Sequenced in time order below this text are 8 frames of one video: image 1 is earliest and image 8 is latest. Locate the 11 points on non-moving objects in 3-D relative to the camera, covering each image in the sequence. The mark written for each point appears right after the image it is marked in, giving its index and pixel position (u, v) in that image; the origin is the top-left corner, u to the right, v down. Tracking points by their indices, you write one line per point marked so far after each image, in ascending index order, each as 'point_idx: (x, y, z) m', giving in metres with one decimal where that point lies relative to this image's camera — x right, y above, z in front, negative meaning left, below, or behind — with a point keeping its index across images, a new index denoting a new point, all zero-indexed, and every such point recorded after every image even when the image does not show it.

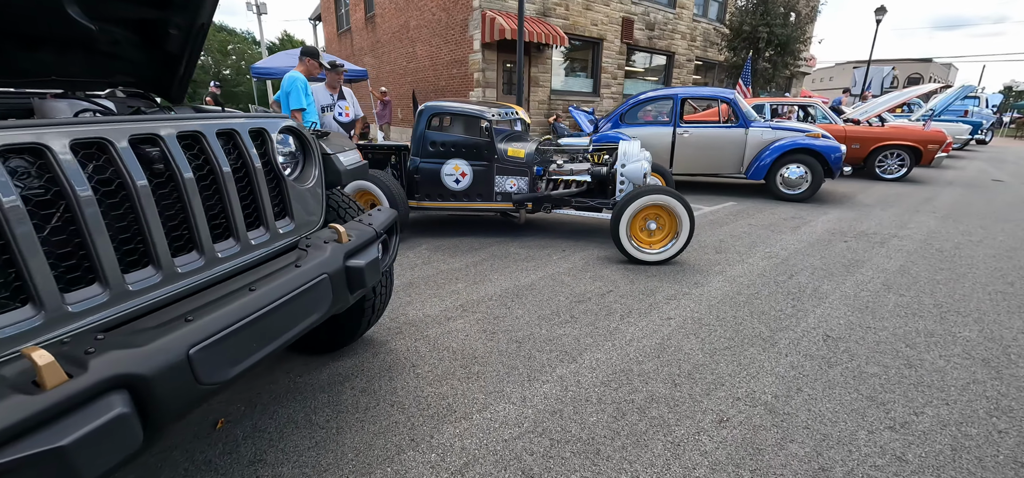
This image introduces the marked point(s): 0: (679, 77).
0: (+5.4, +5.3, +14.4) m
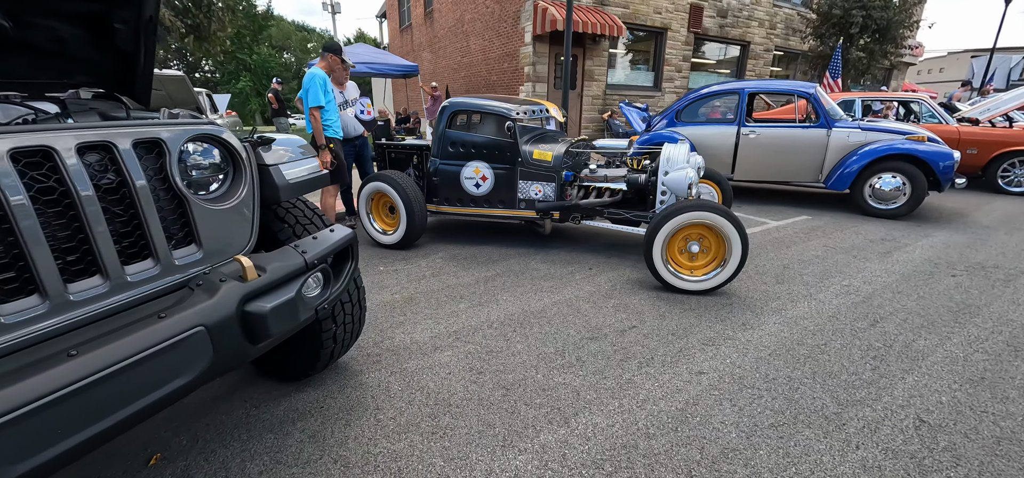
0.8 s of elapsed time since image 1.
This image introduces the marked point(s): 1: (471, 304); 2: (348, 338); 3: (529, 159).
0: (+7.1, +5.0, +13.0) m
1: (-0.3, -0.5, +3.6) m
2: (-1.0, -0.6, +2.5) m
3: (+0.2, +0.8, +4.3) m
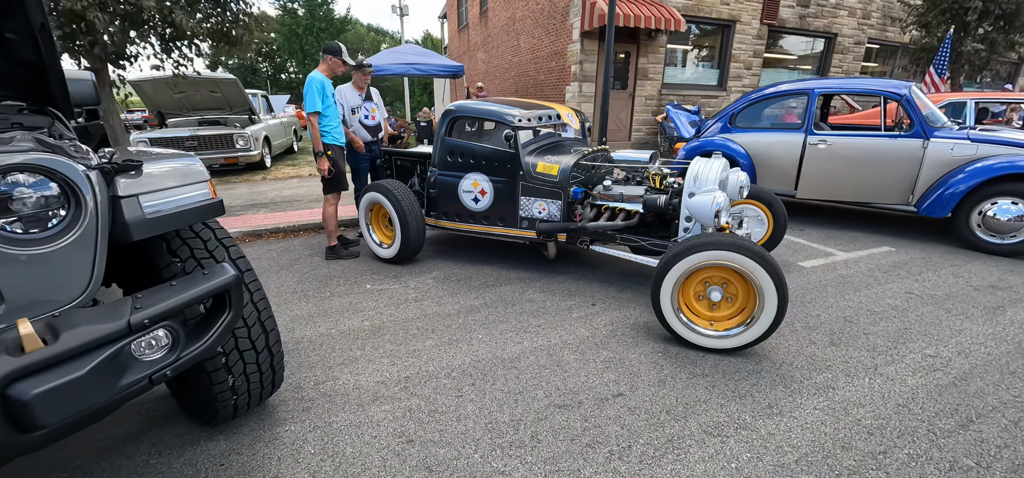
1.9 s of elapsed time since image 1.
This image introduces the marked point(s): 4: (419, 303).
0: (+8.4, +4.5, +11.3) m
1: (-0.5, -0.7, +3.1) m
2: (-1.3, -0.7, +2.2) m
3: (+0.2, +0.6, +3.8) m
4: (-0.8, -0.5, +3.7) m
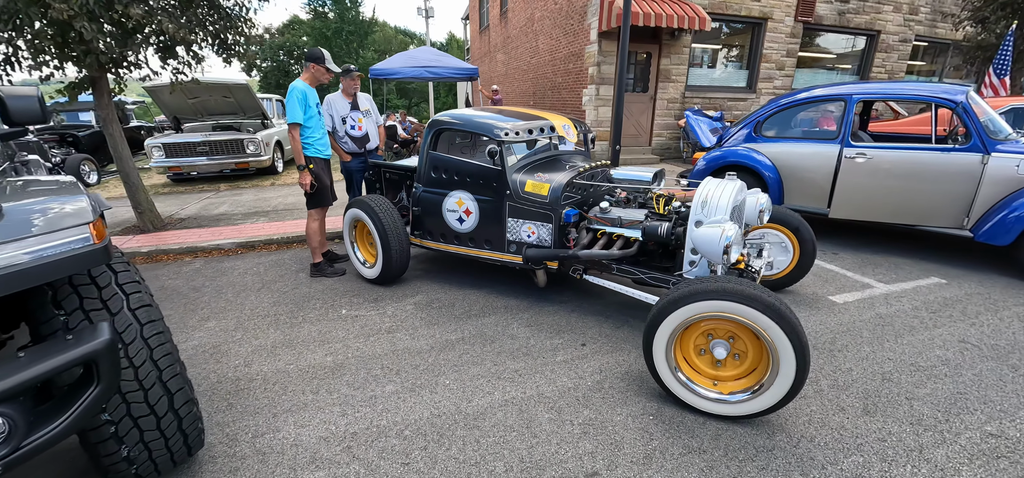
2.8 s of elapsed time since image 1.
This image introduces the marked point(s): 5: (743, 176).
0: (+8.8, +4.1, +10.4) m
1: (-0.7, -0.9, +2.7) m
2: (-1.5, -0.9, +1.9) m
3: (0.0, +0.4, +3.4) m
4: (-0.9, -0.7, +3.3) m
5: (+2.8, +0.8, +5.3) m
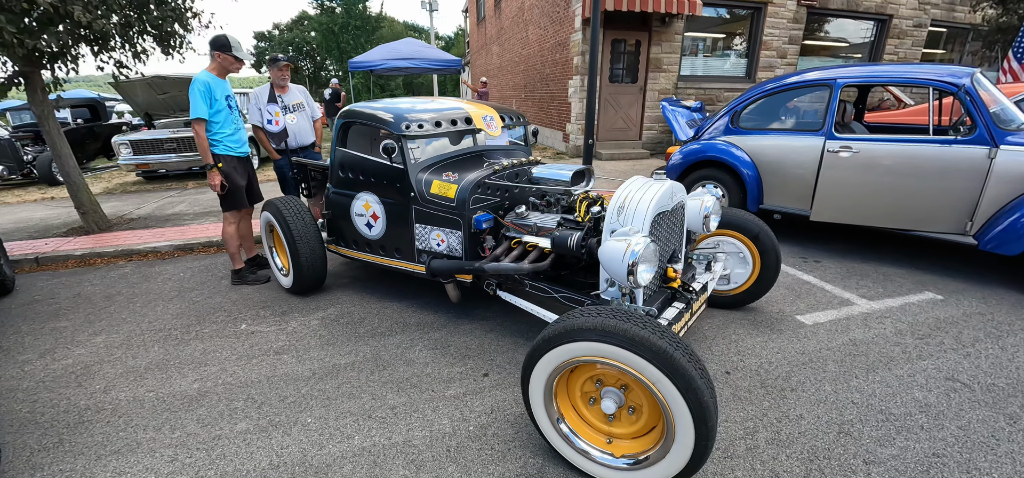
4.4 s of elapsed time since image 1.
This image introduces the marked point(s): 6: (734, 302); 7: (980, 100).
0: (+8.5, +4.1, +9.6) m
1: (-1.3, -1.0, +2.3) m
2: (-2.2, -1.0, +1.5) m
3: (-0.6, +0.3, +2.9) m
4: (-1.5, -0.8, +2.9) m
5: (+2.3, +0.7, +4.7) m
6: (+1.6, -0.4, +3.1) m
7: (+3.7, +1.1, +3.4) m
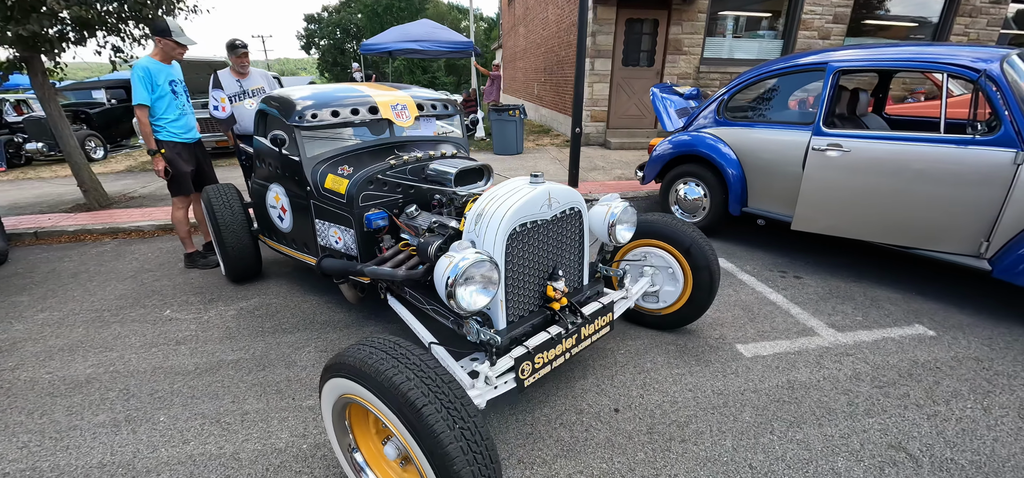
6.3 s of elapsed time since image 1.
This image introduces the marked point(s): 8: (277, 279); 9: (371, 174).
0: (+8.7, +3.9, +8.2) m
1: (-2.1, -1.0, +2.2) m
2: (-3.0, -0.9, +1.5) m
3: (-1.2, +0.3, +2.7) m
4: (-2.2, -0.7, +2.9) m
5: (+1.8, +0.6, +4.1) m
6: (+0.9, -0.5, +2.7) m
7: (+3.1, +0.9, +2.7) m
8: (-2.0, -0.3, +3.8) m
9: (-0.8, +0.4, +2.6) m
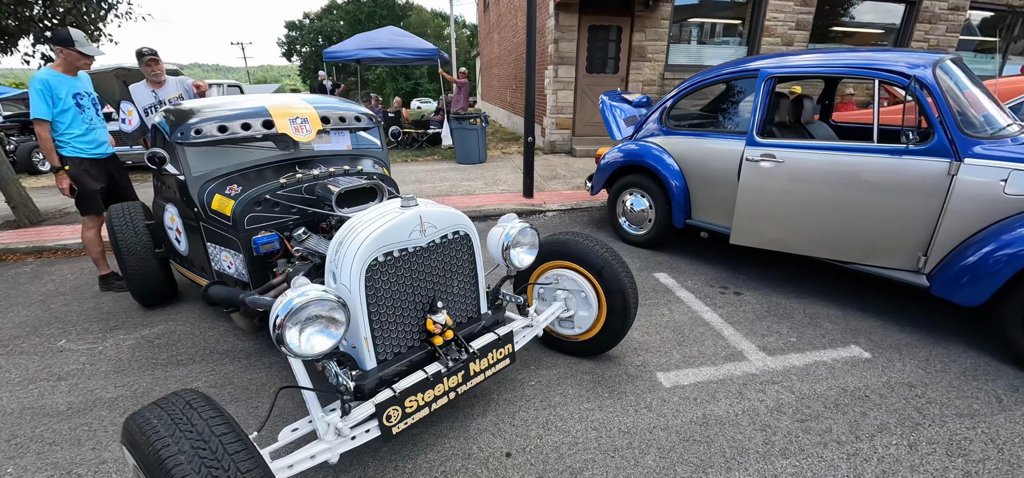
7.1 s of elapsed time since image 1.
0: (+8.0, +3.8, +8.2) m
1: (-2.6, -1.1, +2.0) m
2: (-3.5, -1.1, +1.2) m
3: (-1.7, +0.2, +2.5) m
4: (-2.7, -0.9, +2.6) m
5: (+1.3, +0.5, +4.0) m
6: (+0.4, -0.6, +2.5) m
7: (+2.6, +0.8, +2.6) m
8: (-2.5, -0.5, +3.5) m
9: (-1.4, +0.3, +2.4) m
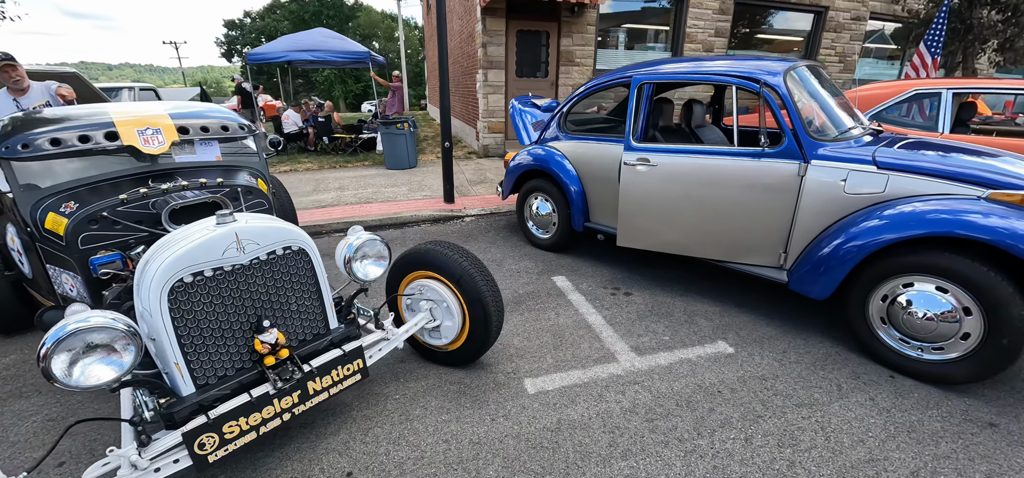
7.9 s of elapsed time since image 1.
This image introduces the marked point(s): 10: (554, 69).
0: (+6.7, +4.0, +8.8) m
1: (-3.2, -1.2, +1.7) m
2: (-4.1, -1.2, +0.9) m
3: (-2.5, +0.1, +2.3) m
4: (-3.4, -1.0, +2.3) m
5: (+0.4, +0.5, +4.0) m
6: (-0.3, -0.7, +2.4) m
7: (+1.8, +0.9, +2.8) m
8: (-3.3, -0.6, +3.3) m
9: (-2.1, +0.1, +2.2) m
10: (+0.8, +3.1, +8.0) m
